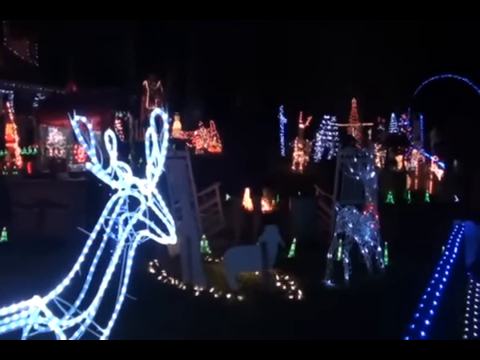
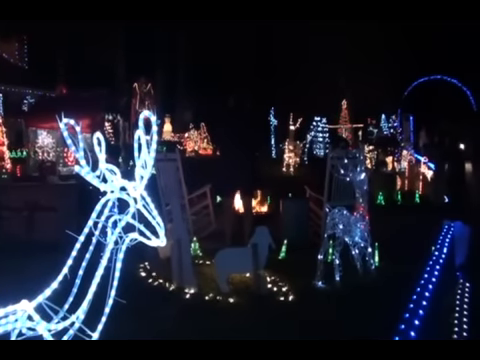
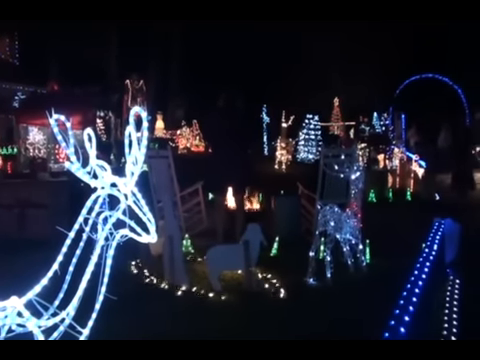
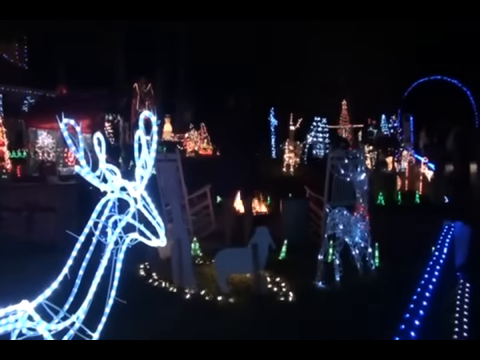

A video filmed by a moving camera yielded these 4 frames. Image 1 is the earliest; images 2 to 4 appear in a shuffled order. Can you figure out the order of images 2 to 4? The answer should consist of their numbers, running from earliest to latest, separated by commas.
2, 4, 3
